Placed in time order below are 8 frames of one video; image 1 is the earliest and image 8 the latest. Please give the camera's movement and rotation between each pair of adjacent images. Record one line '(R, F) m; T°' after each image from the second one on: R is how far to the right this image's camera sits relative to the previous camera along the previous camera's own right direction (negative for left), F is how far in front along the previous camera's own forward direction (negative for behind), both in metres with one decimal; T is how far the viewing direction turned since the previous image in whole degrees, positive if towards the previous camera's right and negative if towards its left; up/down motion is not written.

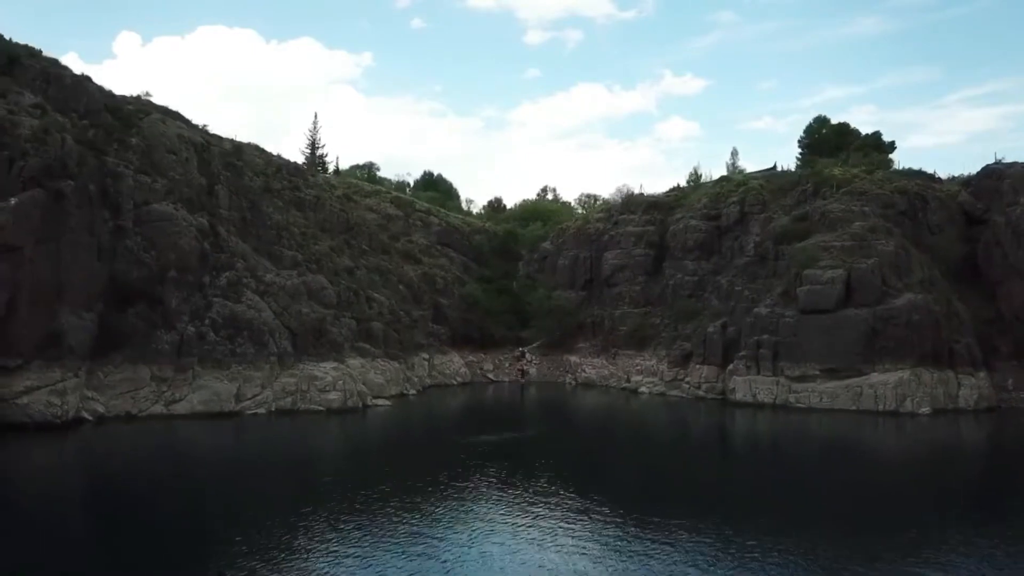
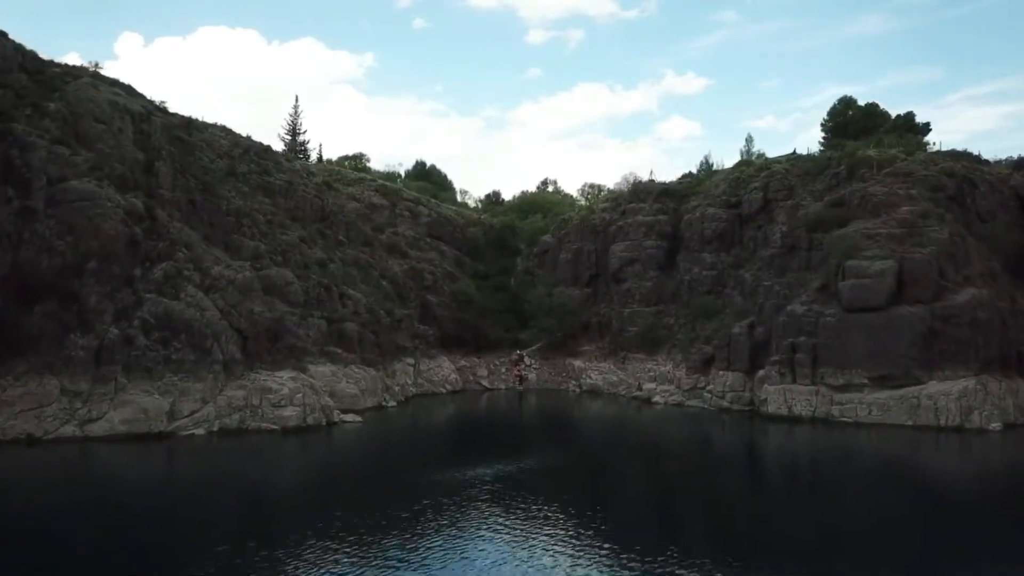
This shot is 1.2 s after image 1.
(+0.5, +10.0) m; 0°
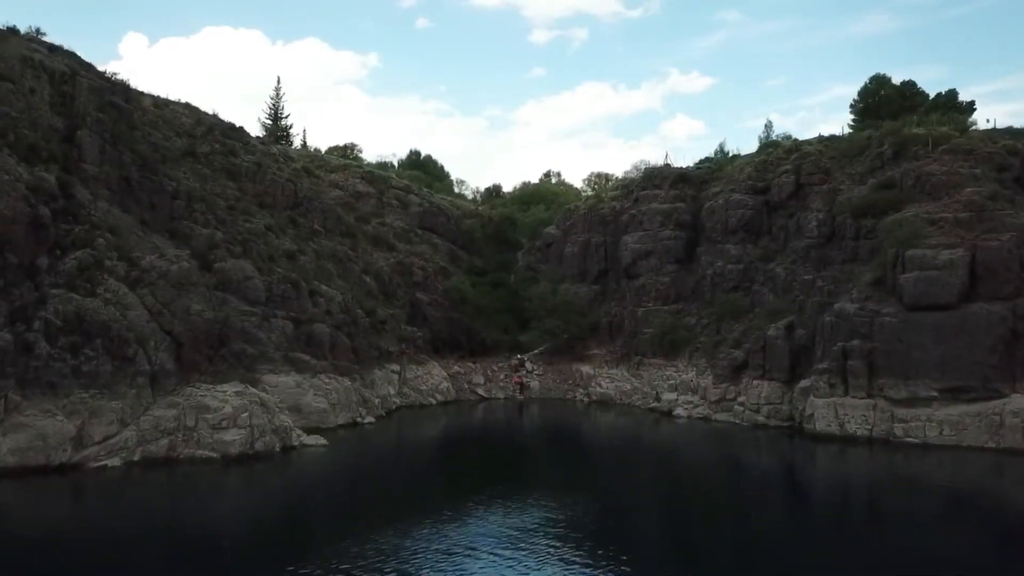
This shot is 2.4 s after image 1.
(+0.4, +9.6) m; 0°
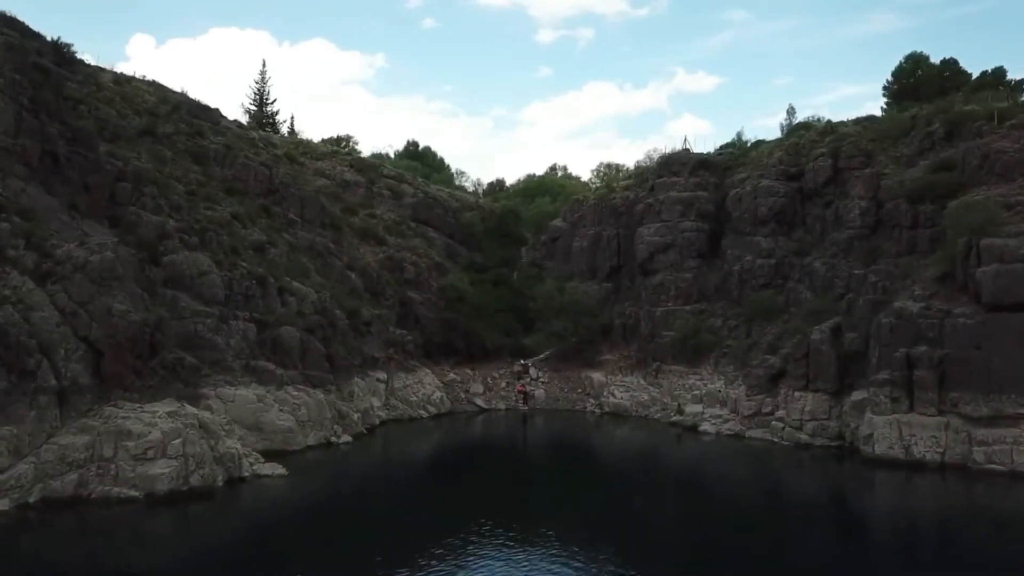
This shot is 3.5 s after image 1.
(+0.3, +8.1) m; 0°
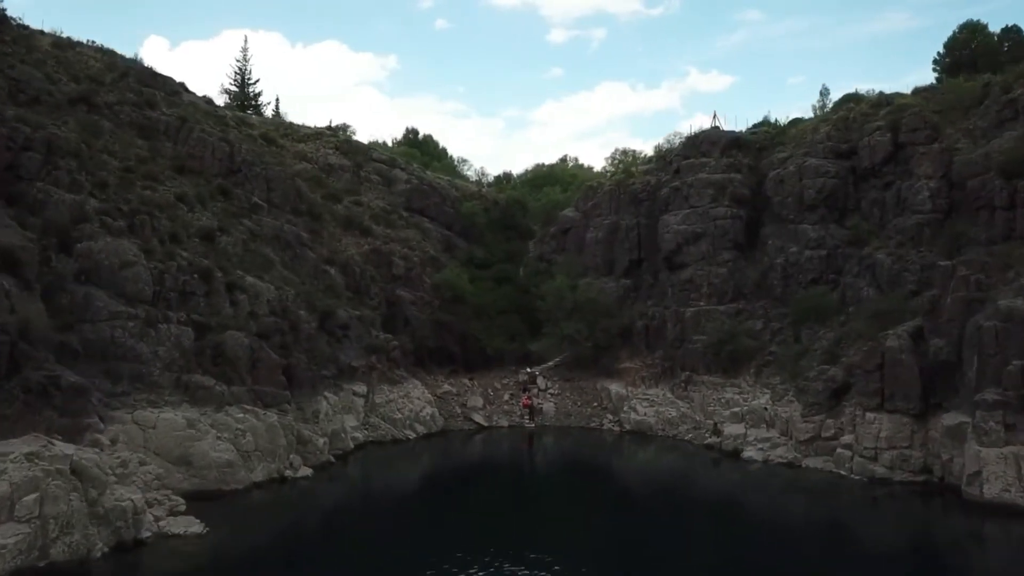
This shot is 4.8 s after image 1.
(+0.5, +9.5) m; -1°
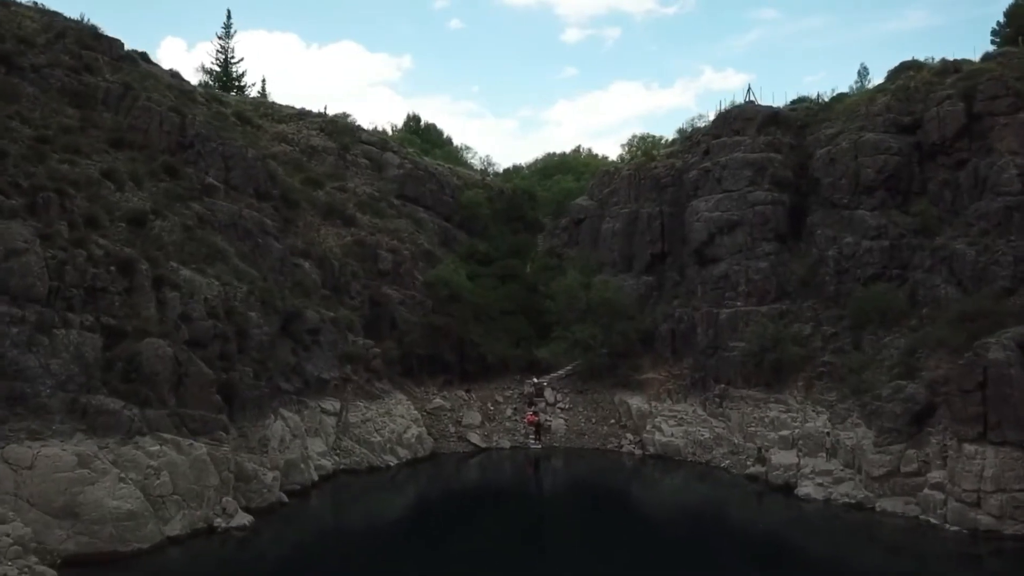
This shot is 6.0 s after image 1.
(+0.7, +8.4) m; -1°
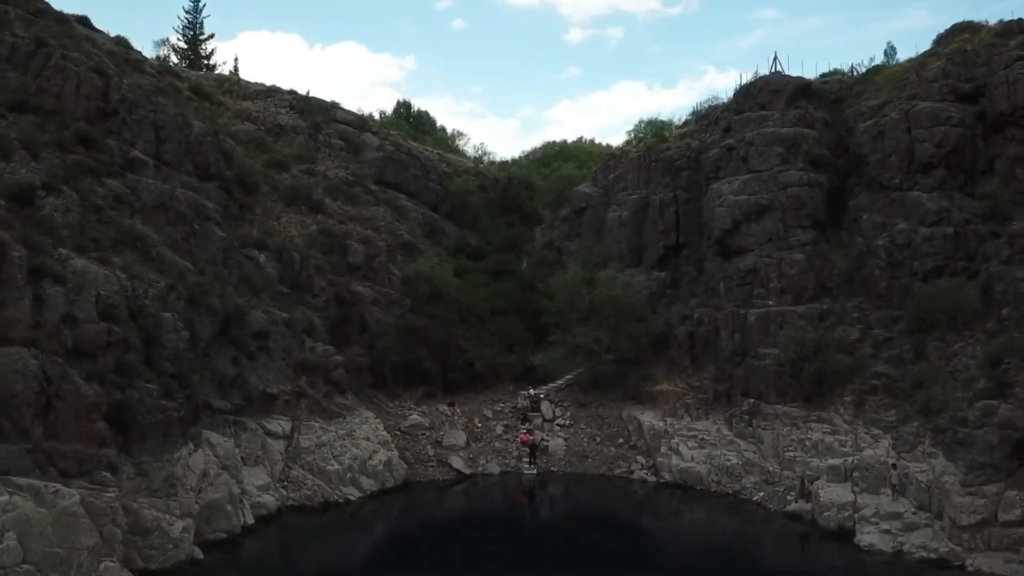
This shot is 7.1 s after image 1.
(+0.6, +7.5) m; 0°
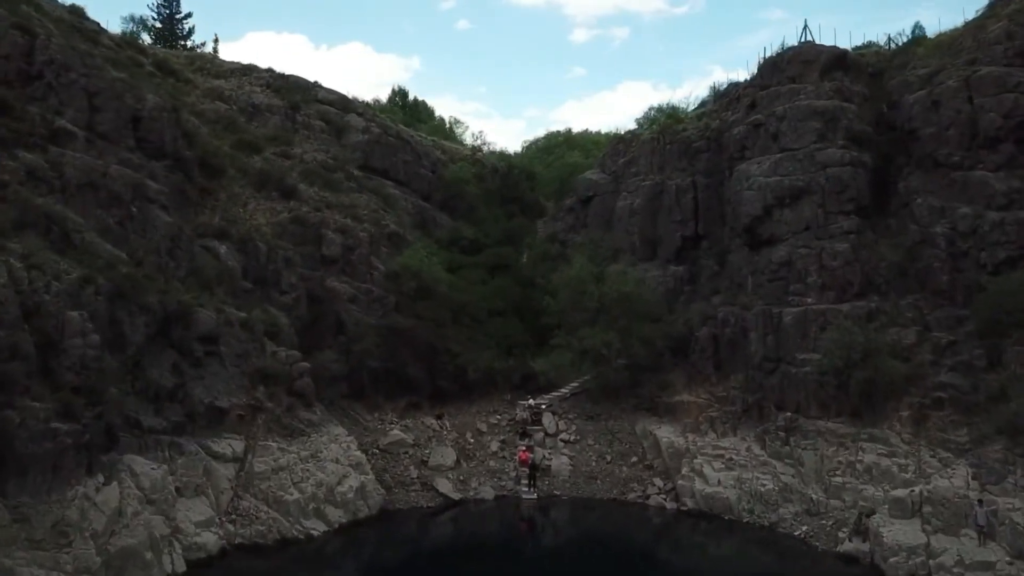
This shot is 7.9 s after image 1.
(+0.4, +5.7) m; 0°
